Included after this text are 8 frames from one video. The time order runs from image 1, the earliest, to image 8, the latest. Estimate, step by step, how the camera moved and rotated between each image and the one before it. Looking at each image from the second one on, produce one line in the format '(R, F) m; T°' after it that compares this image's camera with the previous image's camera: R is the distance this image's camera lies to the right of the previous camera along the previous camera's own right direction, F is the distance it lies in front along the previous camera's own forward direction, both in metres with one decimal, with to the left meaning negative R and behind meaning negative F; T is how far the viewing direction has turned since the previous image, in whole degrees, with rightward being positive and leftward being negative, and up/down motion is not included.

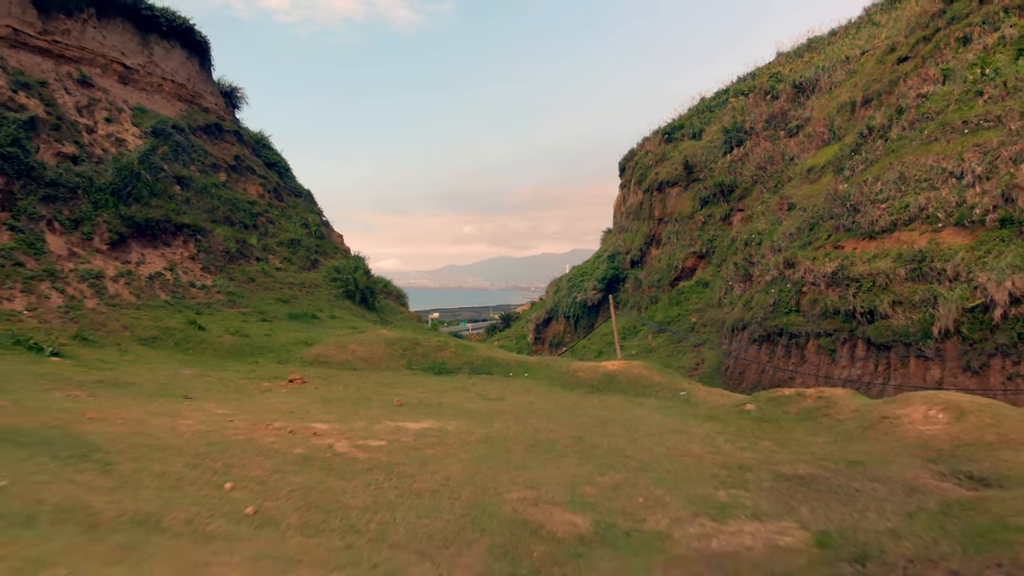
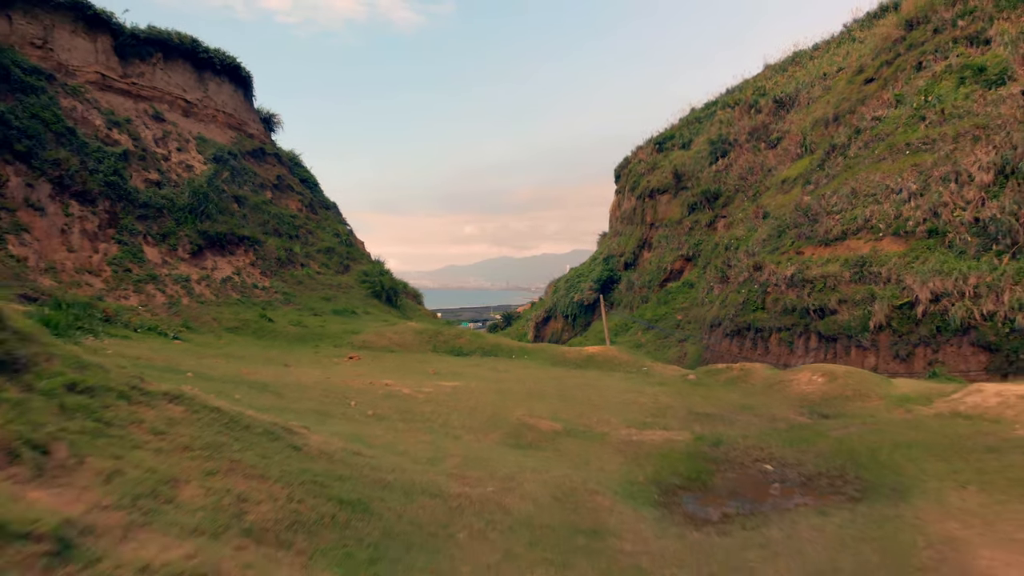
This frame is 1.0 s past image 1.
(-0.1, -2.4) m; 0°
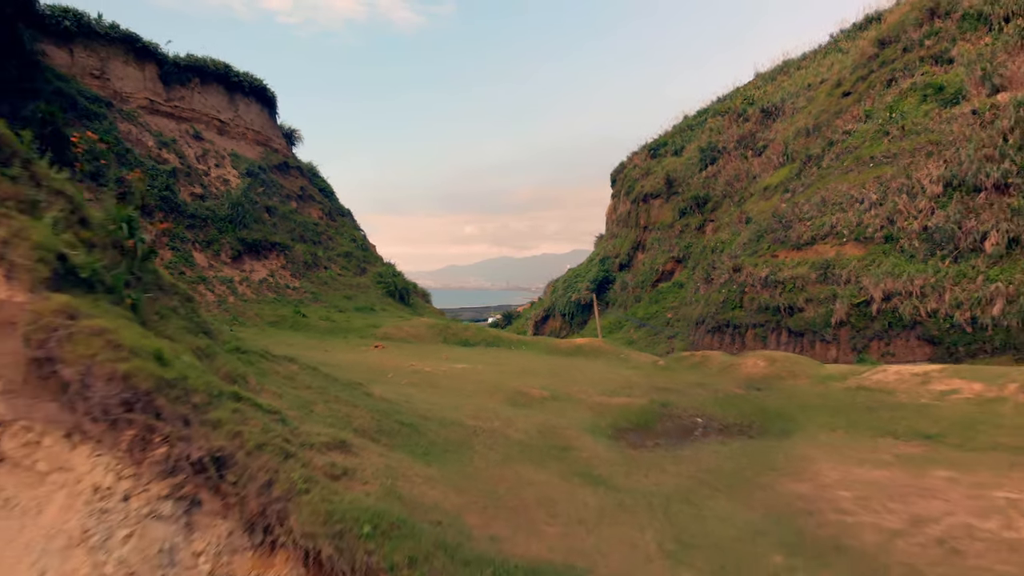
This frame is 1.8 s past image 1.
(0.0, -1.8) m; 0°
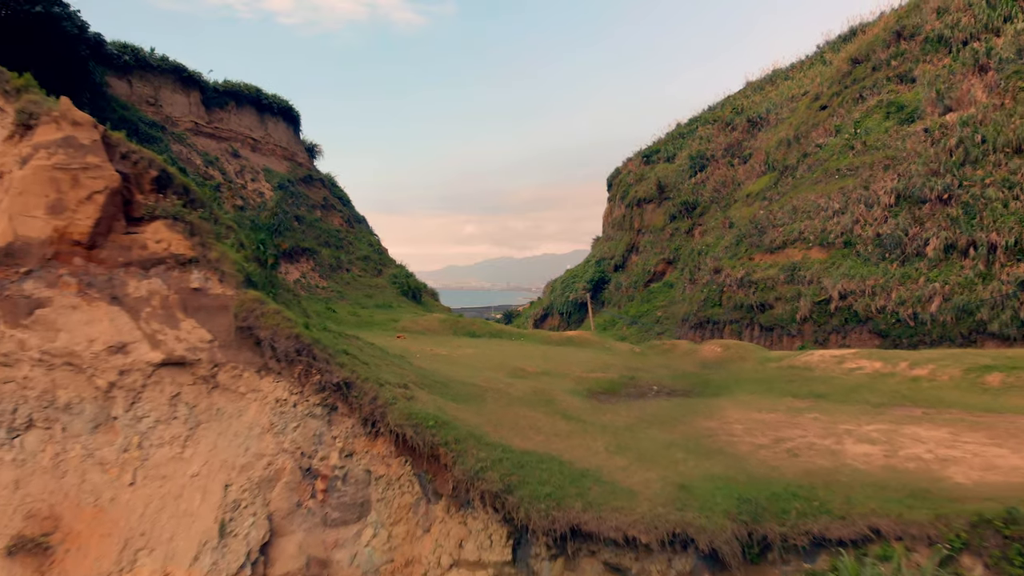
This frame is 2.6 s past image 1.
(0.0, -2.2) m; 0°
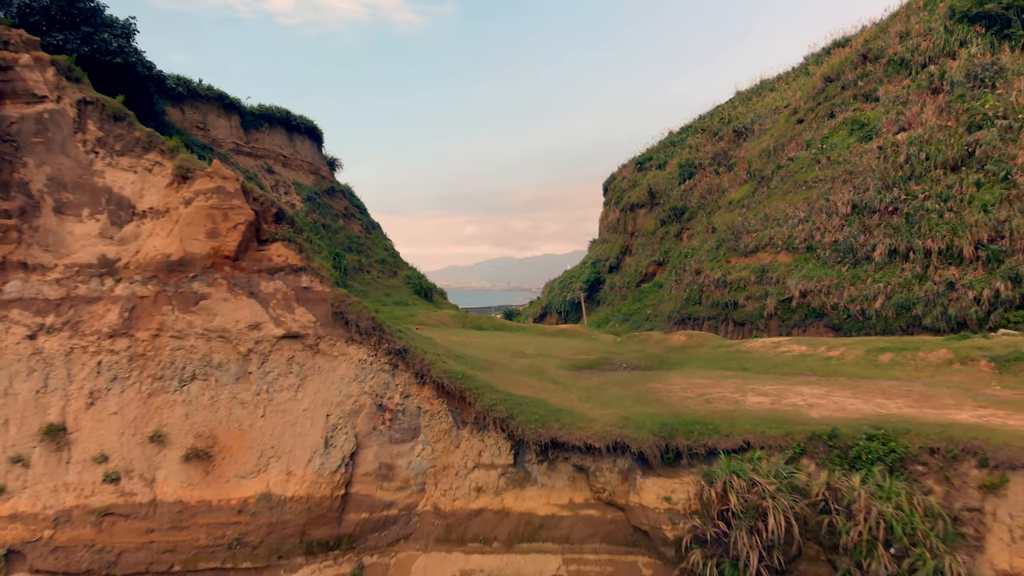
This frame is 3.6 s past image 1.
(0.0, -2.6) m; 0°
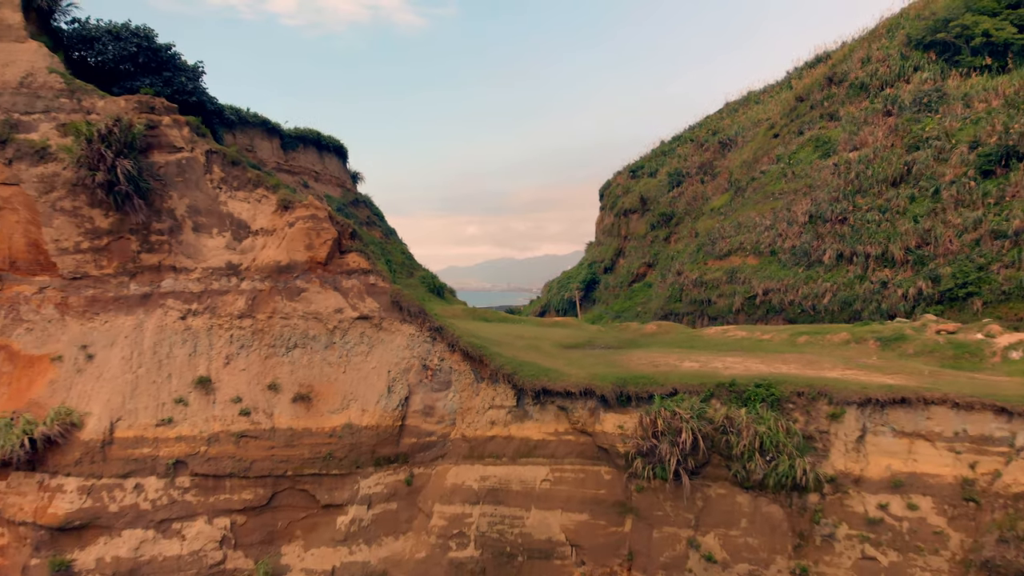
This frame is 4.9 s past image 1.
(-0.1, -3.5) m; 0°
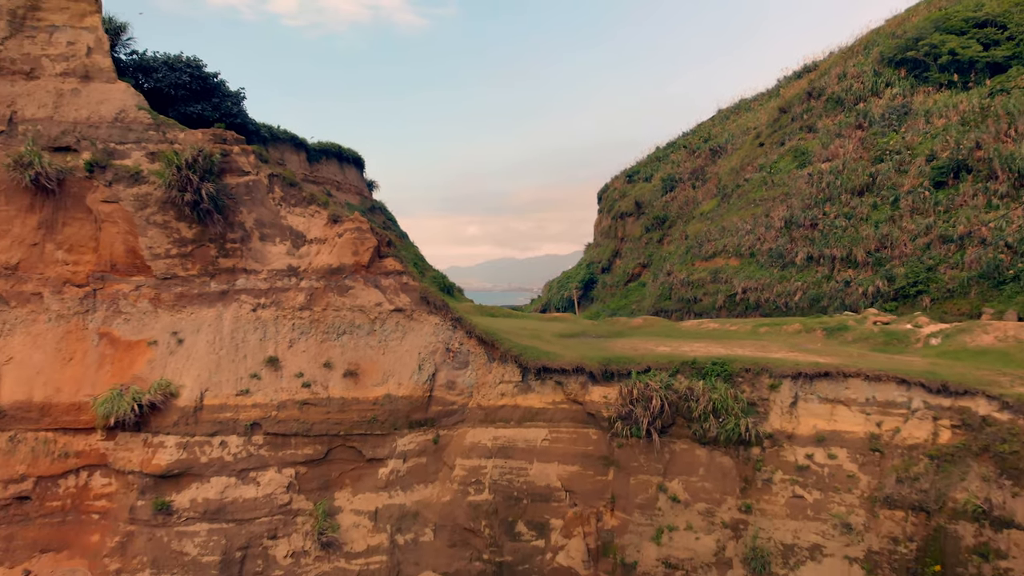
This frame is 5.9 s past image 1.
(-0.2, -2.8) m; 0°
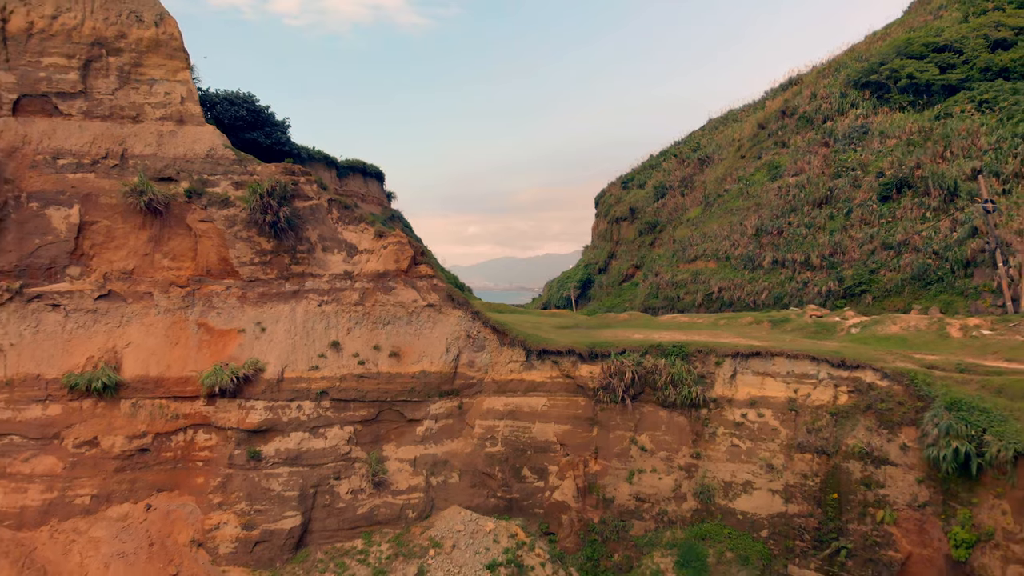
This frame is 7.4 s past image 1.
(-0.3, -4.1) m; 0°
